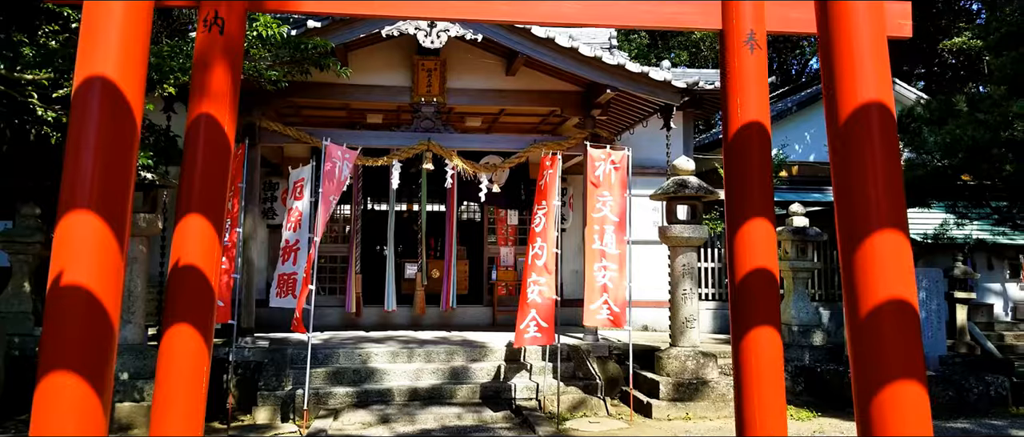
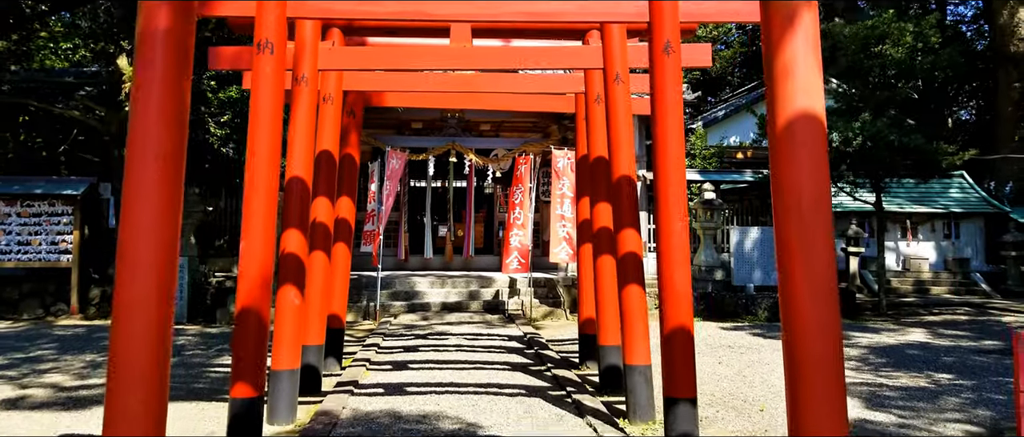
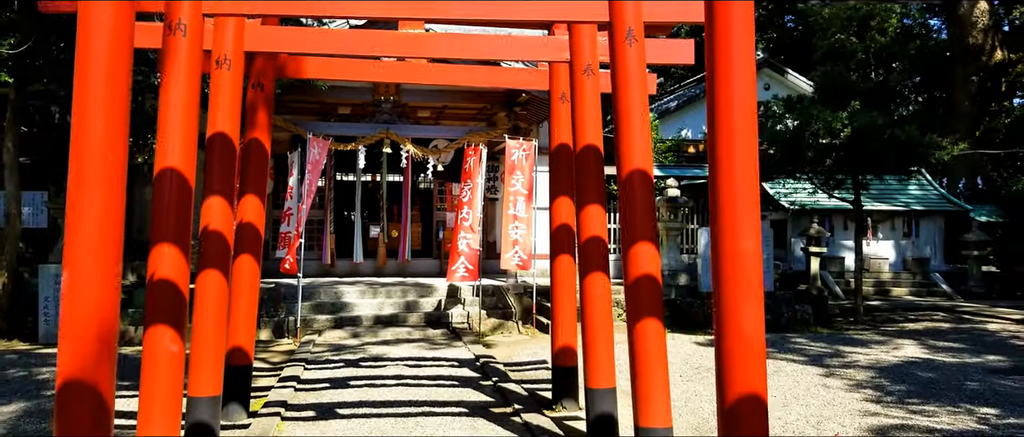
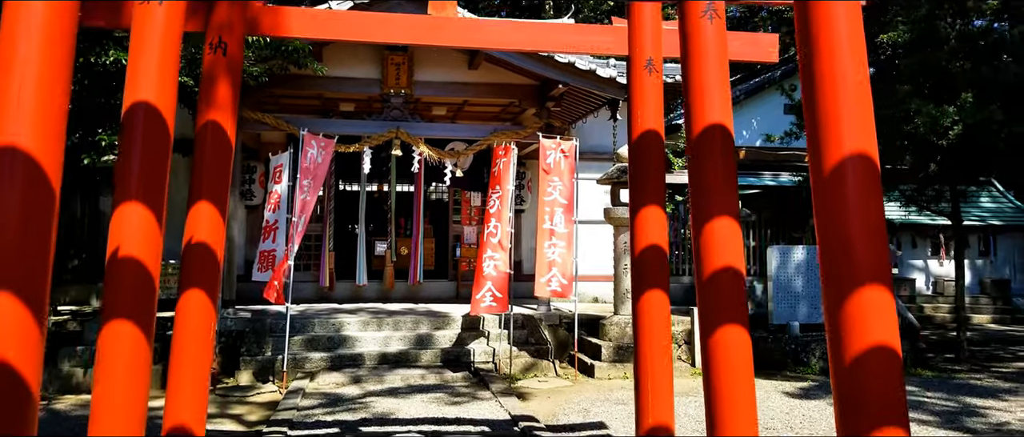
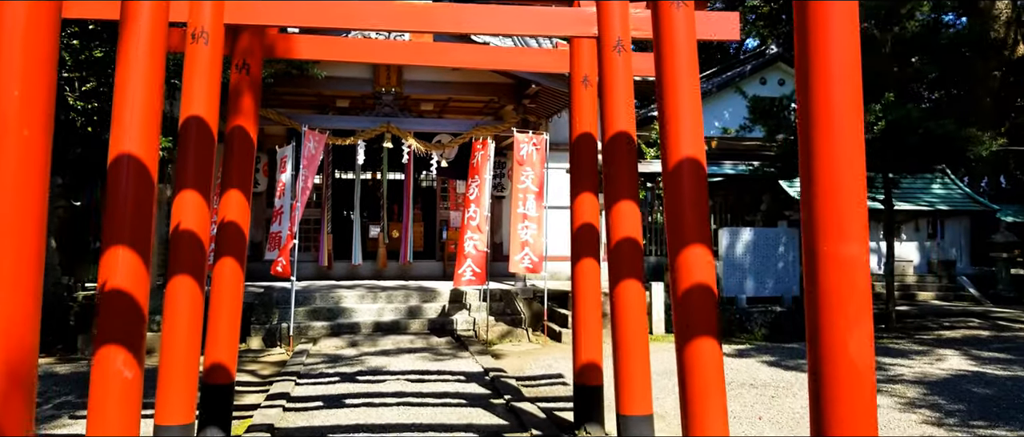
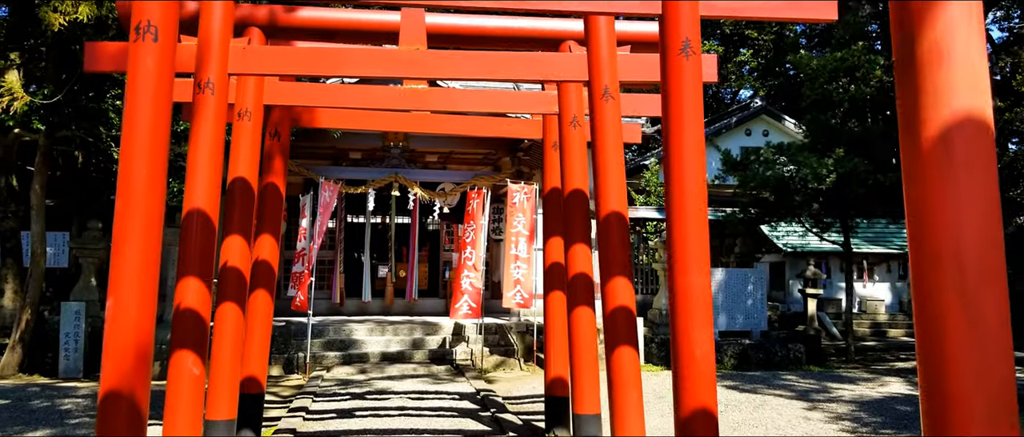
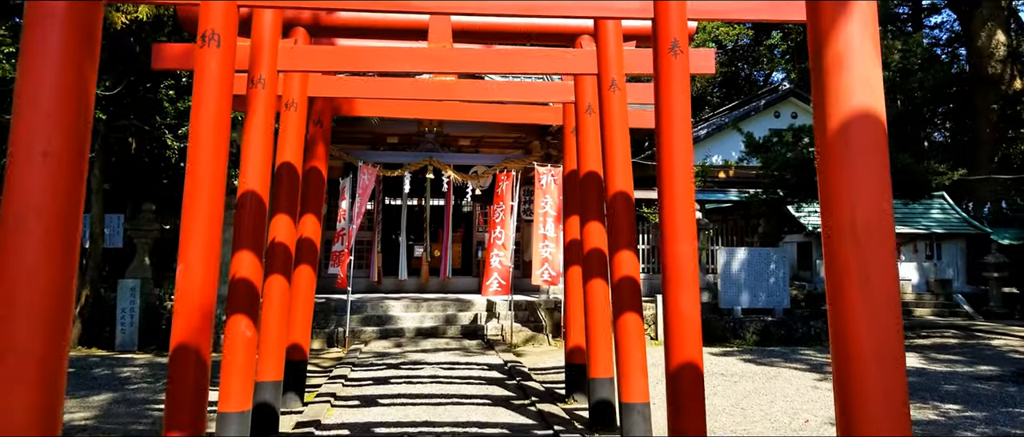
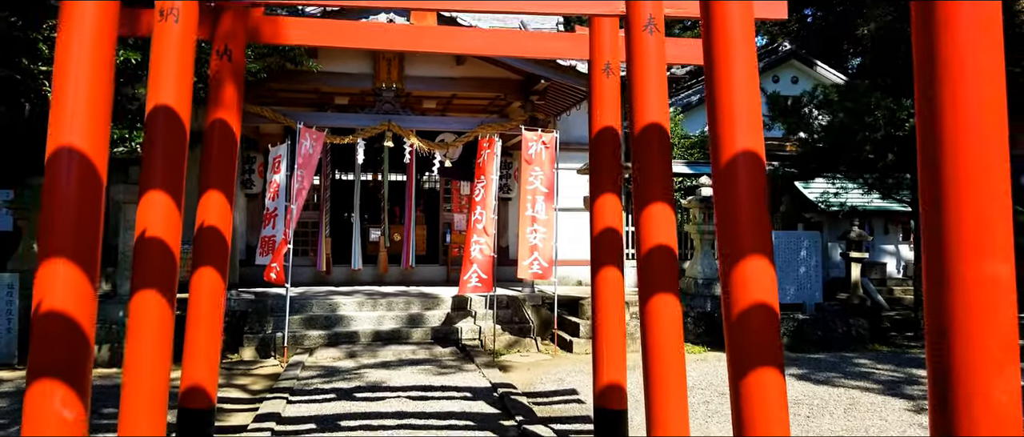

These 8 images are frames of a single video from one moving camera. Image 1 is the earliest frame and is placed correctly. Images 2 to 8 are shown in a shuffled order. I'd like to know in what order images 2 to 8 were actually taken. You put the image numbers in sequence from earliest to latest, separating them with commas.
4, 8, 5, 3, 6, 7, 2
